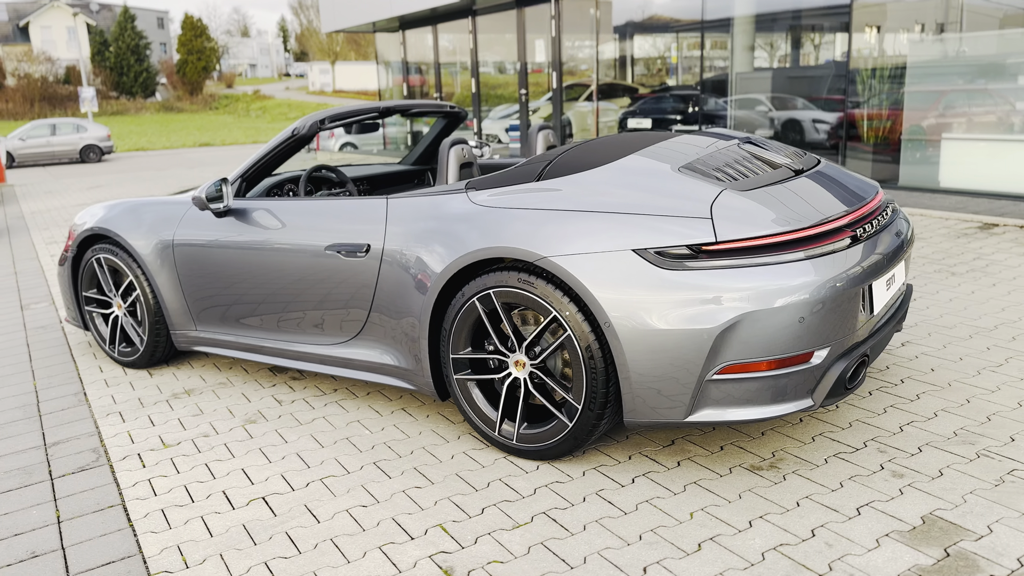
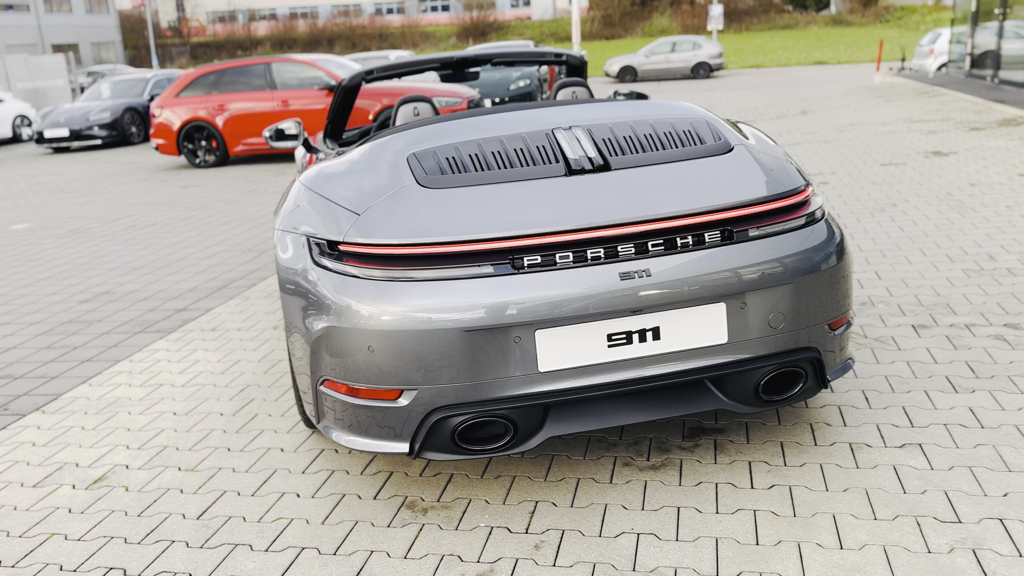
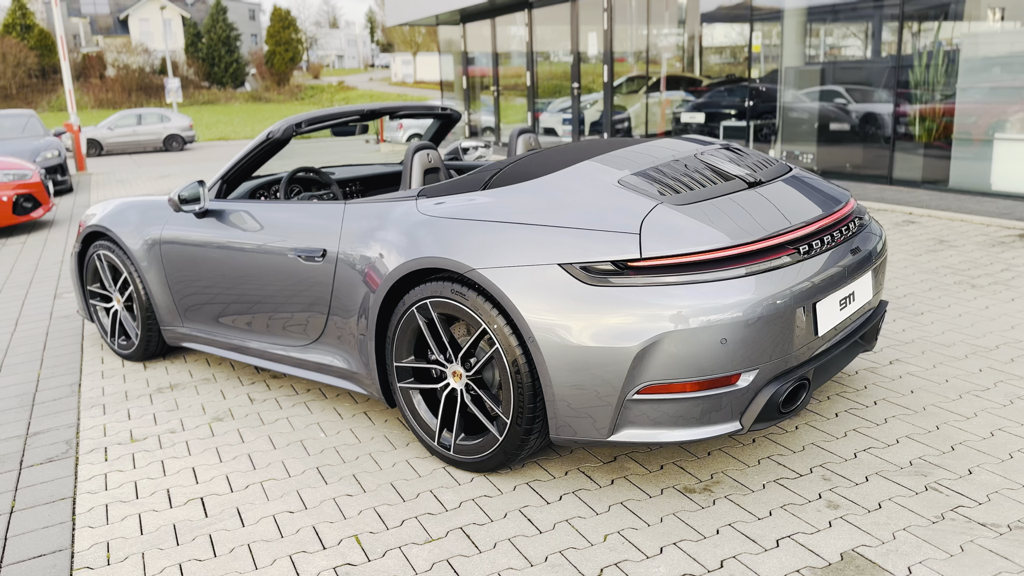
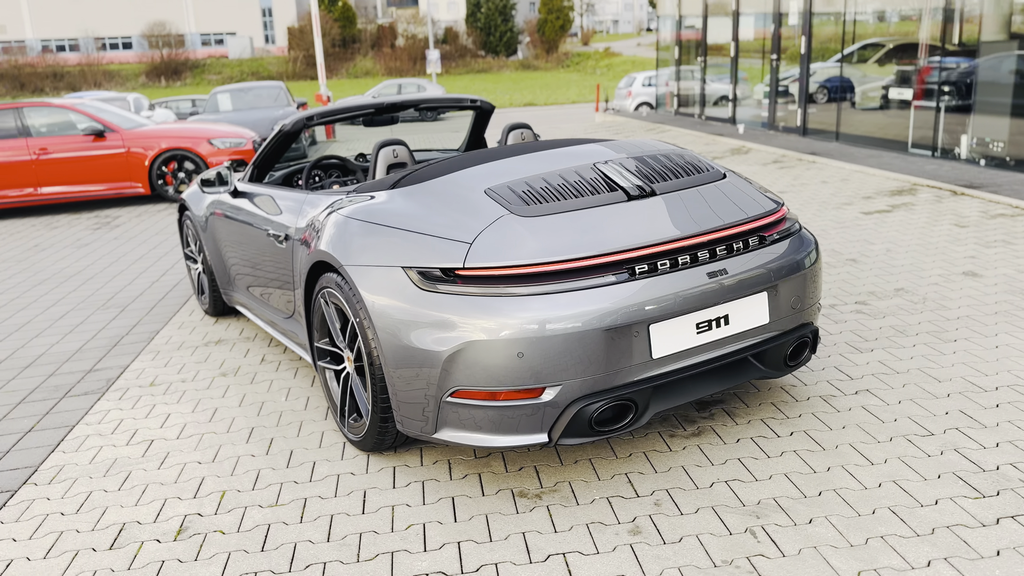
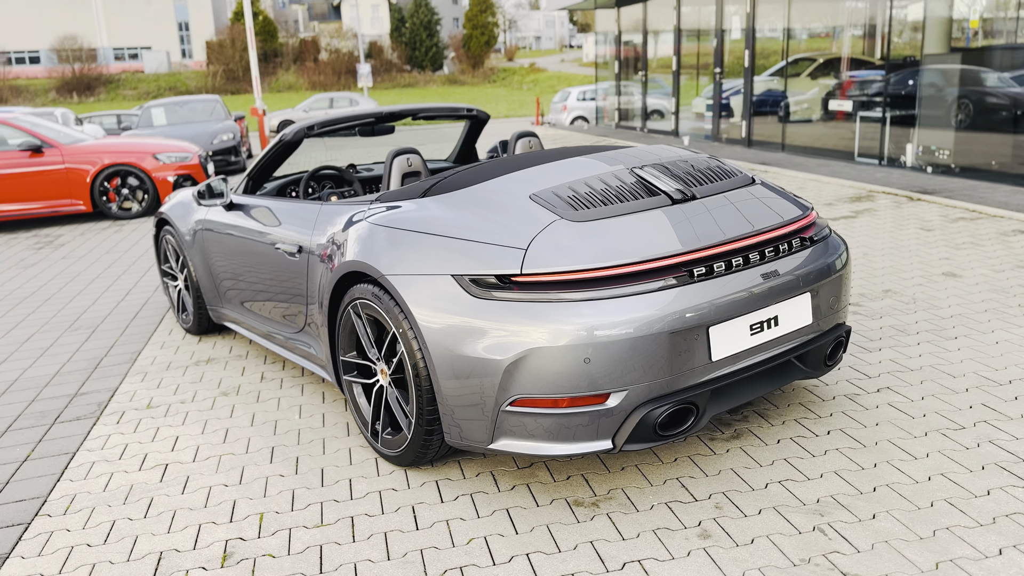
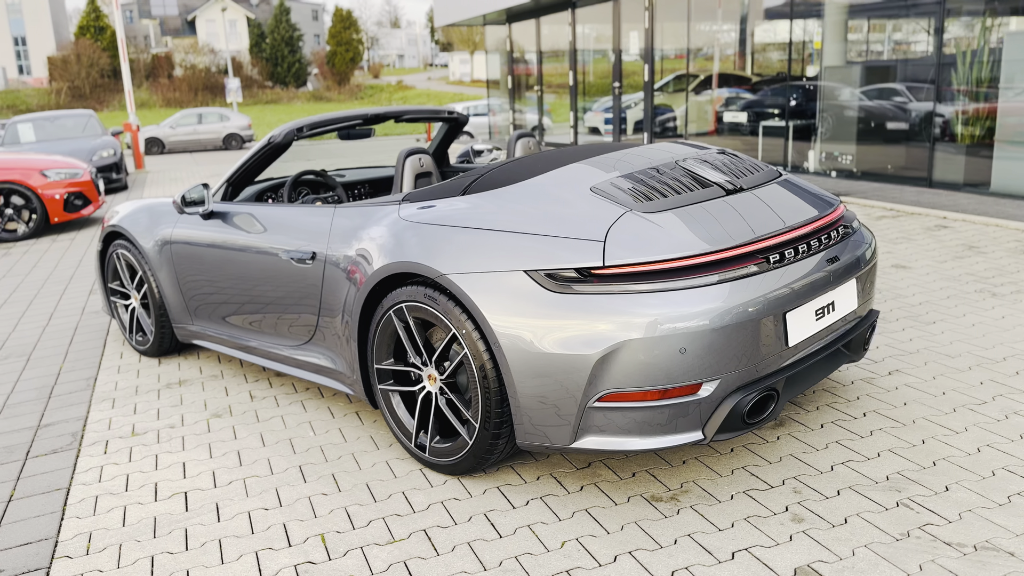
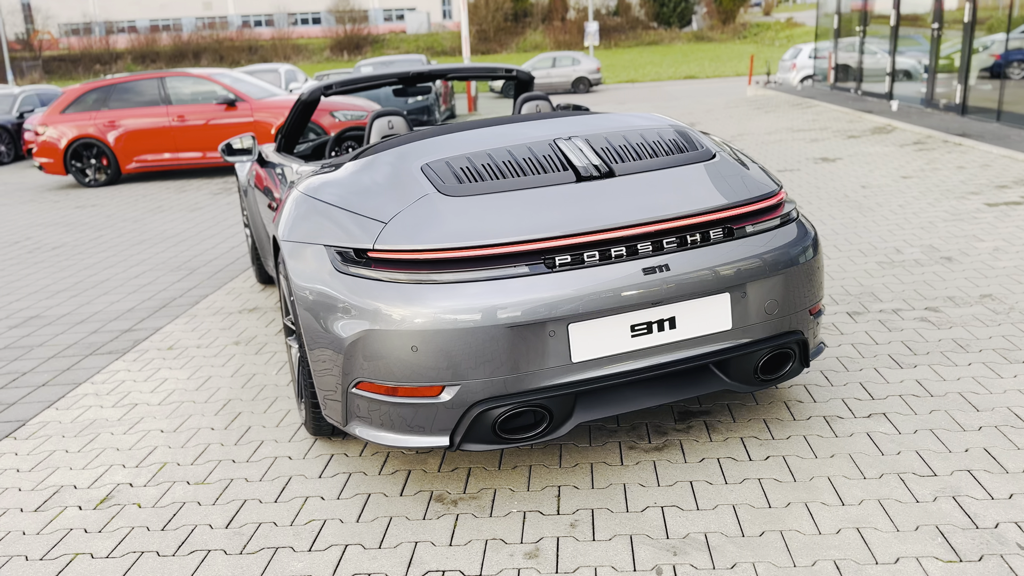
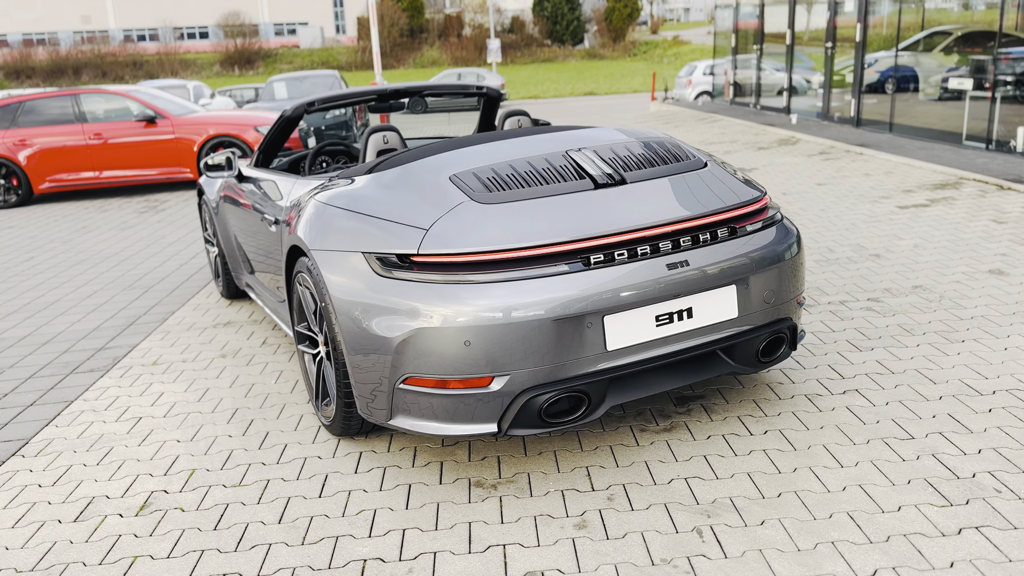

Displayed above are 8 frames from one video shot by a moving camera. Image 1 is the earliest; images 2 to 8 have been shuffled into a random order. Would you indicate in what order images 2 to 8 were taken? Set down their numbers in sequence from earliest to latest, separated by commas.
3, 6, 5, 4, 8, 7, 2
